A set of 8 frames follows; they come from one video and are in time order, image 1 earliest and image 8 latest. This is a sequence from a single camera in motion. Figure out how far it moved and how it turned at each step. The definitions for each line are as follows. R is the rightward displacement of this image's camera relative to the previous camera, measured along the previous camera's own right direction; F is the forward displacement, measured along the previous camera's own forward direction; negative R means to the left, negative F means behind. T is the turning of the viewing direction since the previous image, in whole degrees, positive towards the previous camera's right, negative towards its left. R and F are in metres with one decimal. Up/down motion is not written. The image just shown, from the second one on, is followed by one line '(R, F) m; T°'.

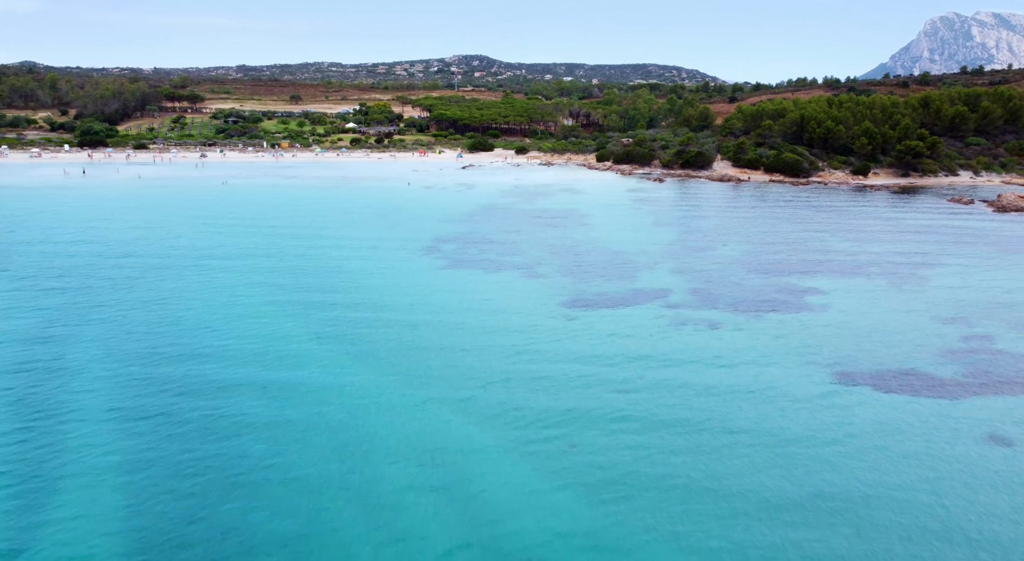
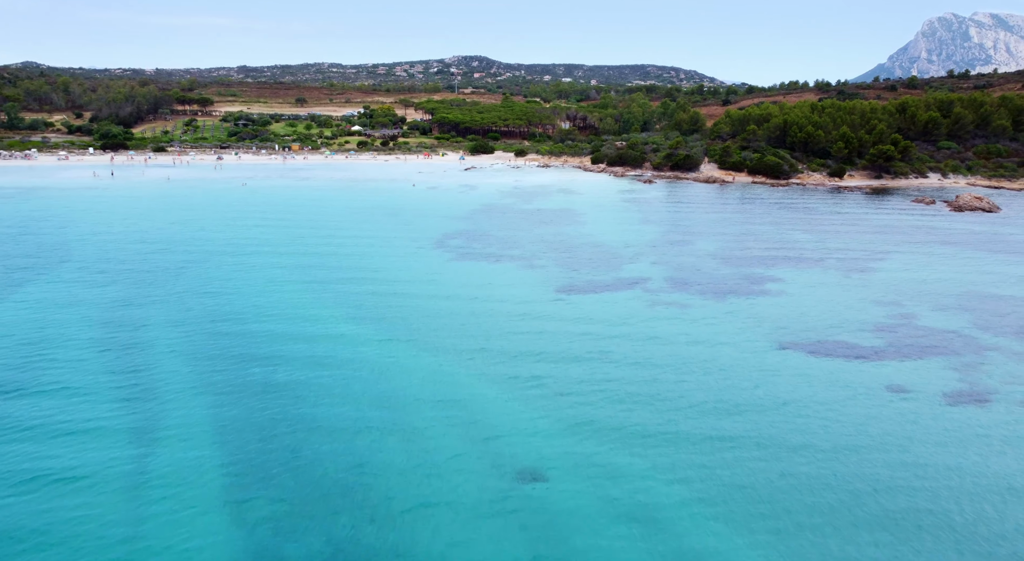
(0.0, -2.8) m; 0°
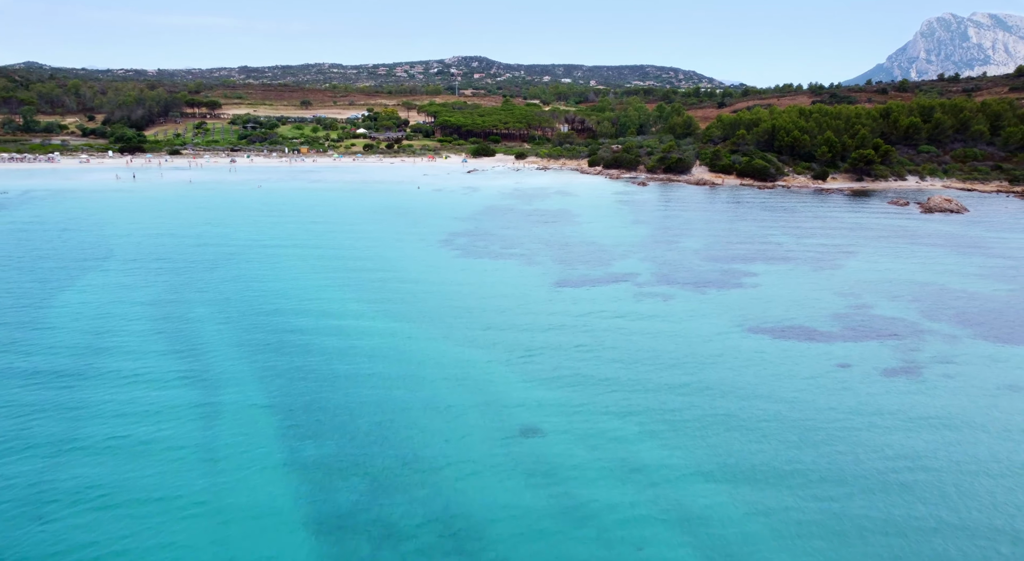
(-0.1, -2.3) m; 0°
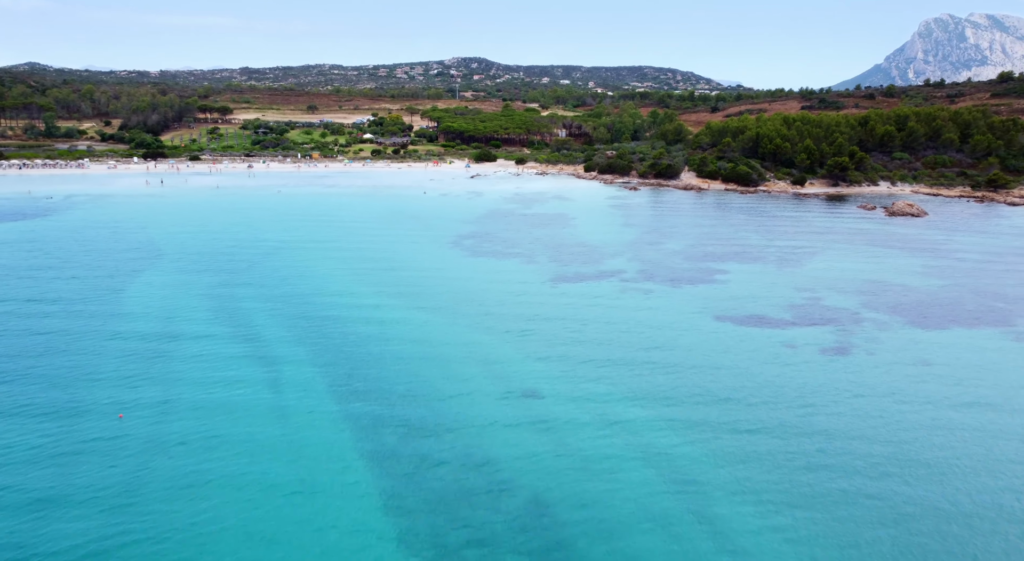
(-0.1, -3.4) m; 0°
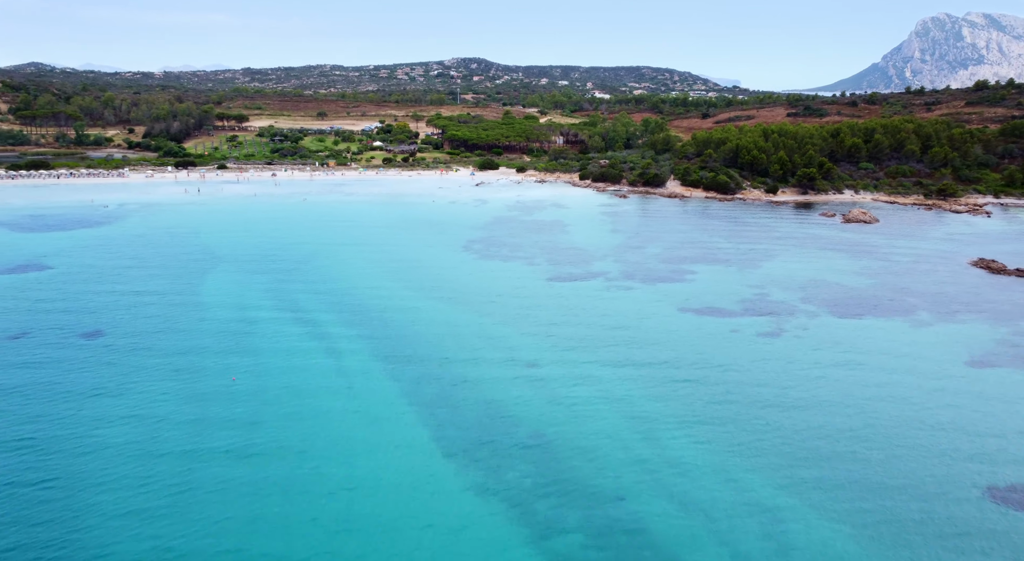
(-0.2, -5.2) m; 0°
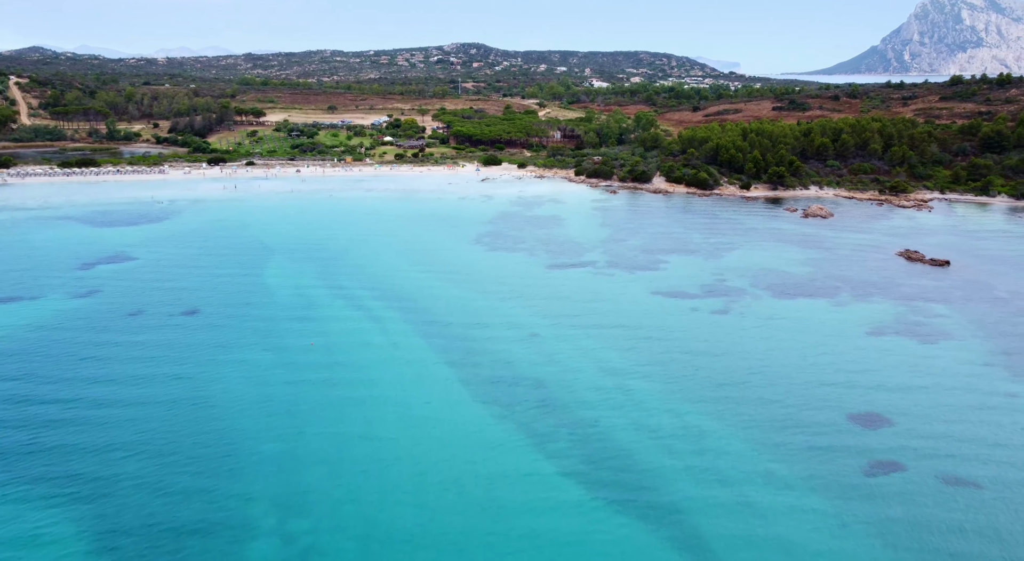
(-0.3, -6.5) m; 0°
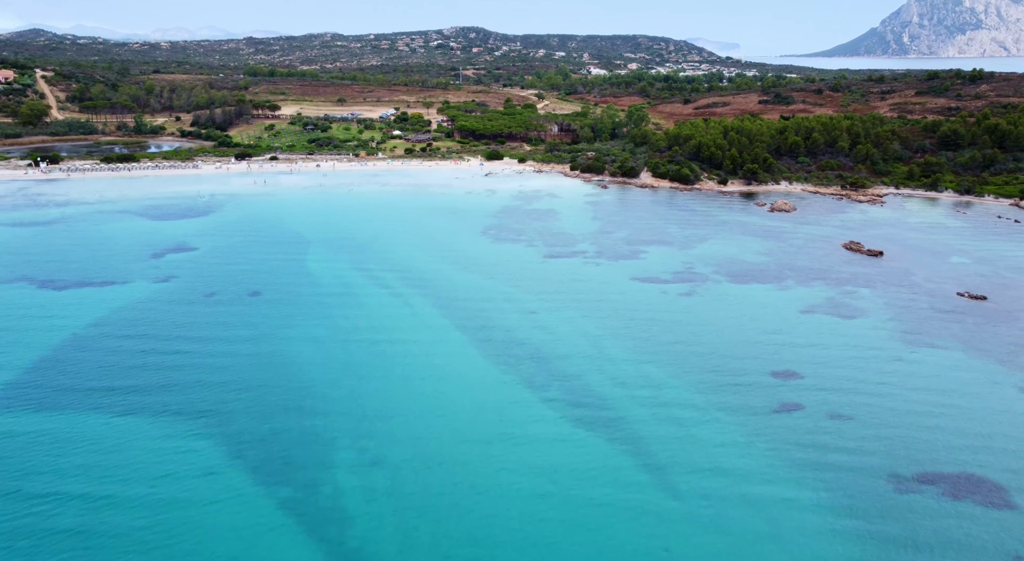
(-0.3, -6.8) m; 0°
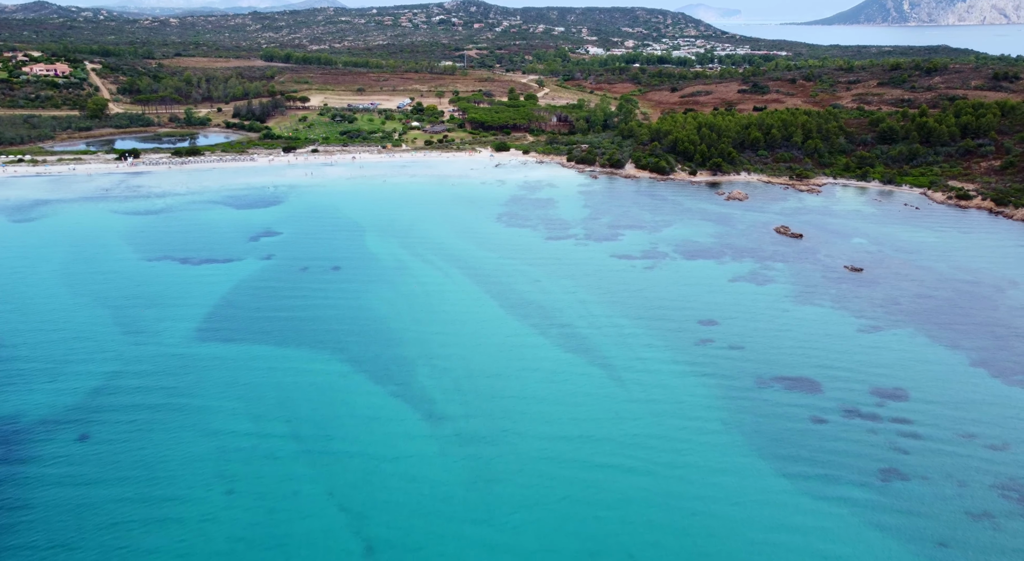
(-0.8, -13.8) m; 0°
